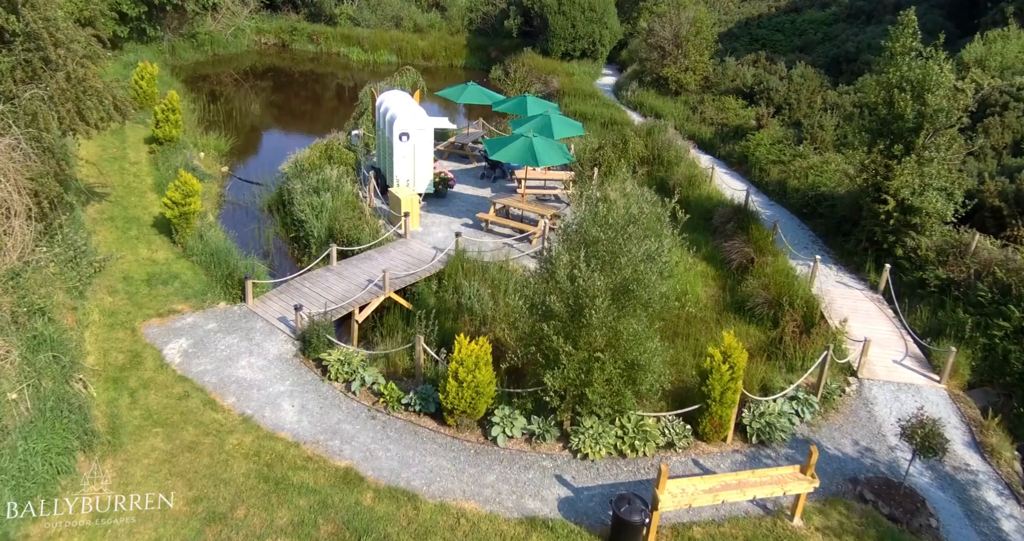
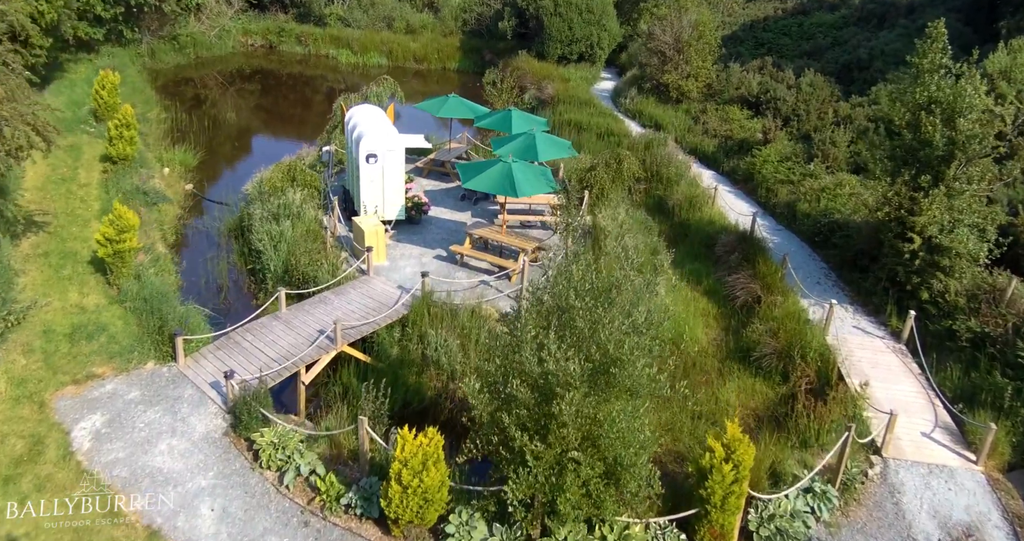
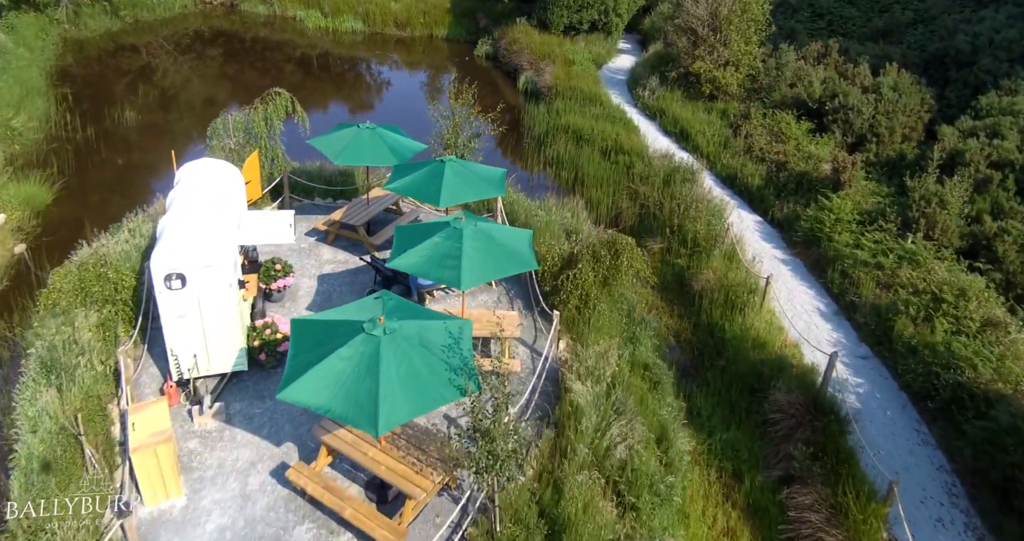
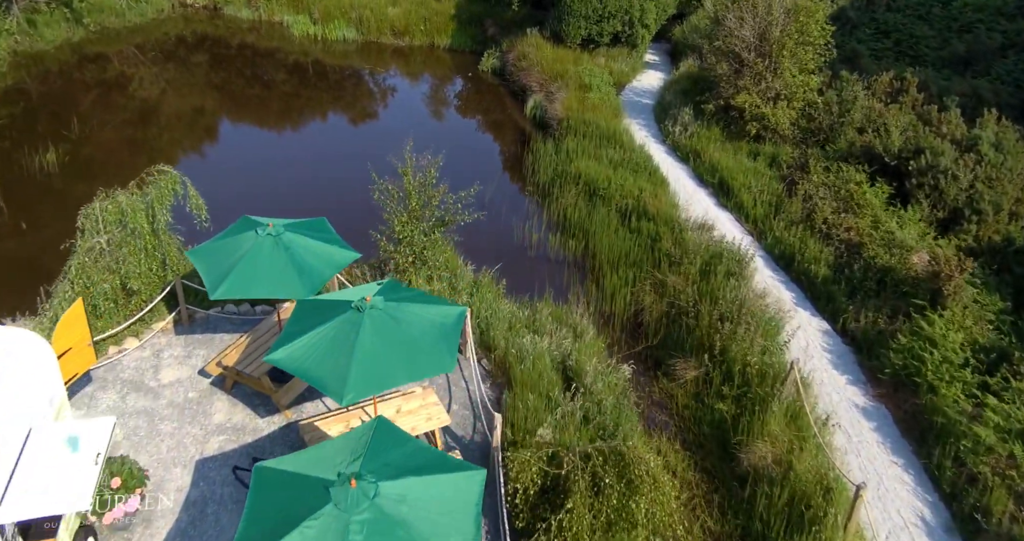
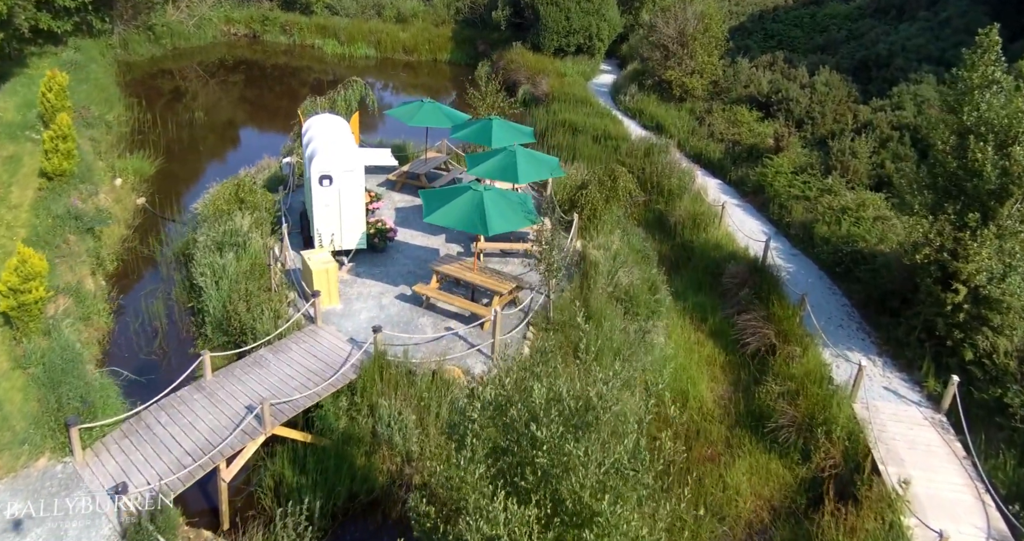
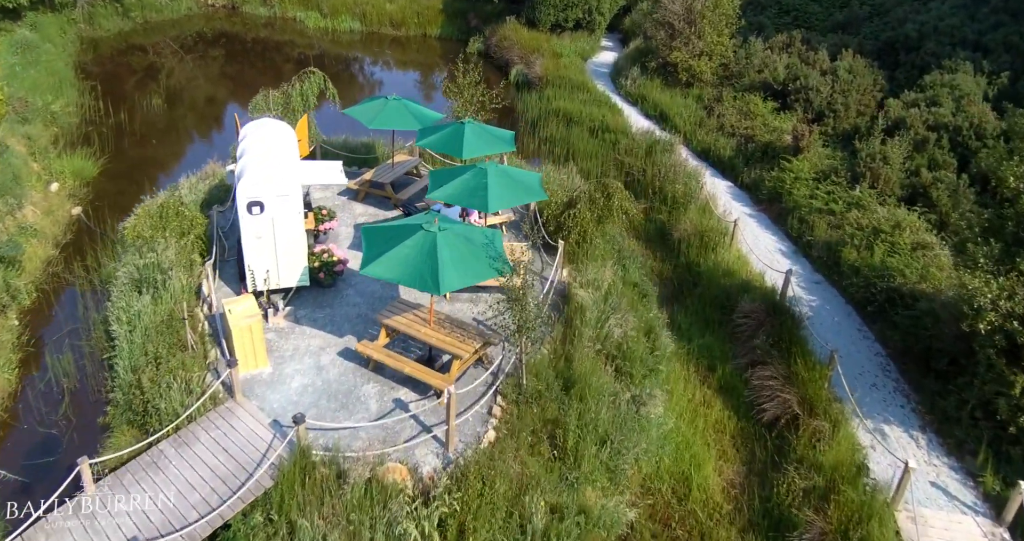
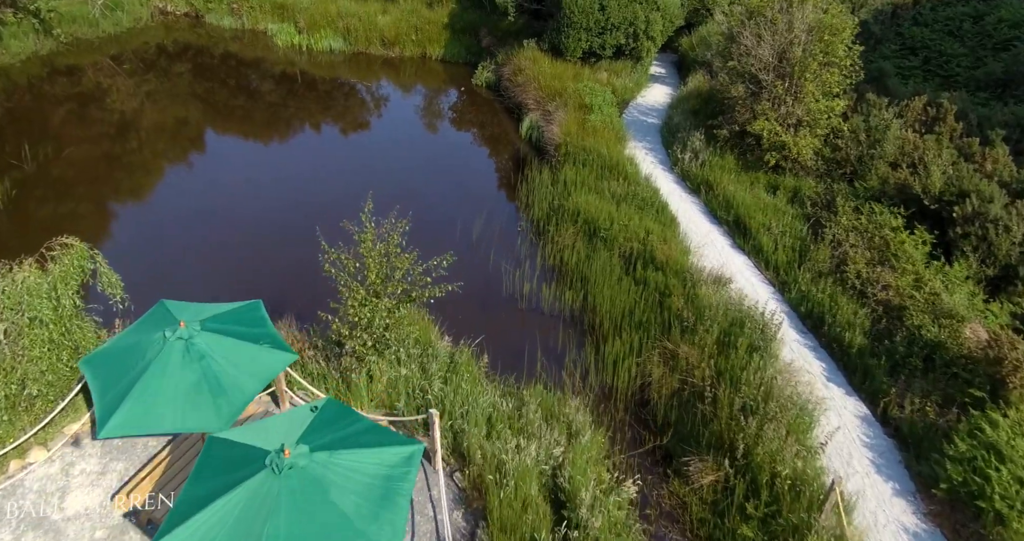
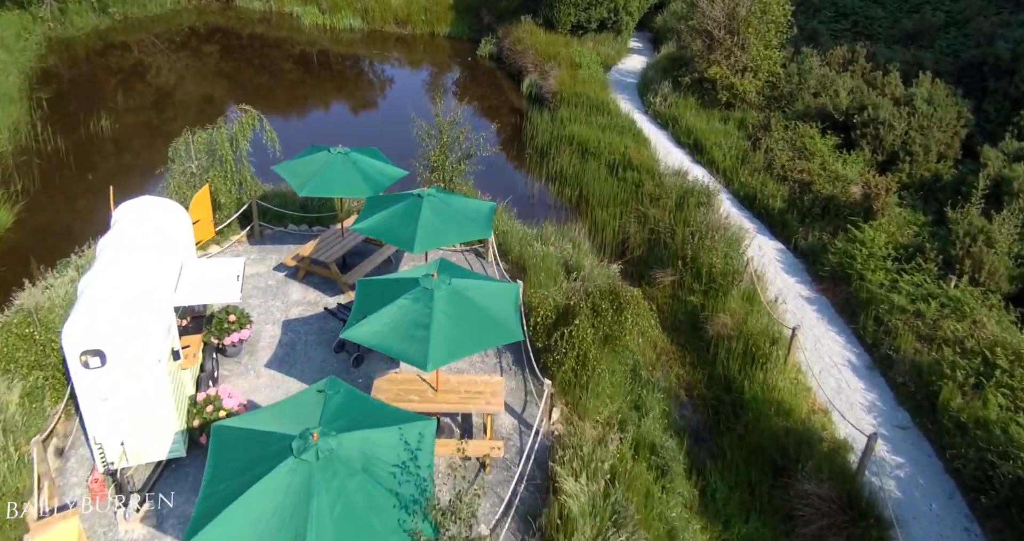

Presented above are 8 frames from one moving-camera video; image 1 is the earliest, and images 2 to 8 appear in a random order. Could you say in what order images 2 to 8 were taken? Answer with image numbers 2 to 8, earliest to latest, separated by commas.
2, 5, 6, 3, 8, 4, 7
